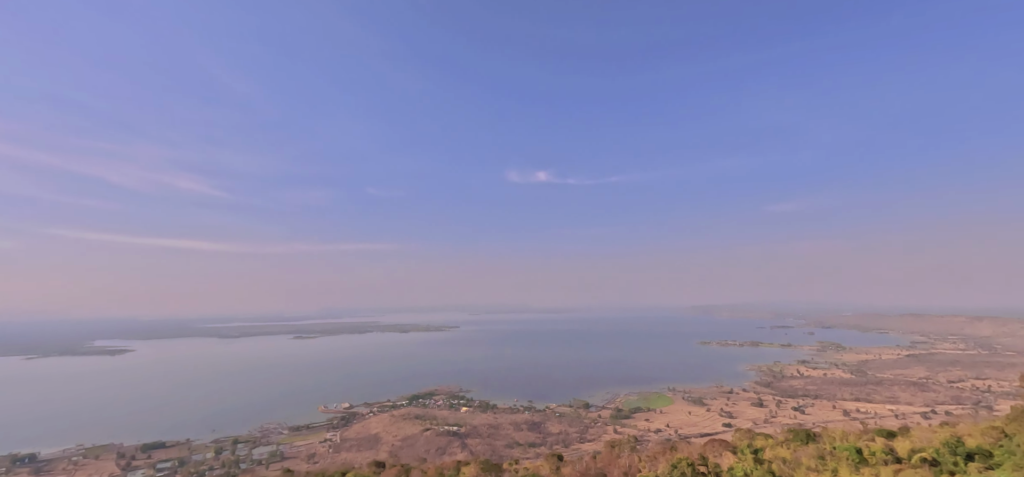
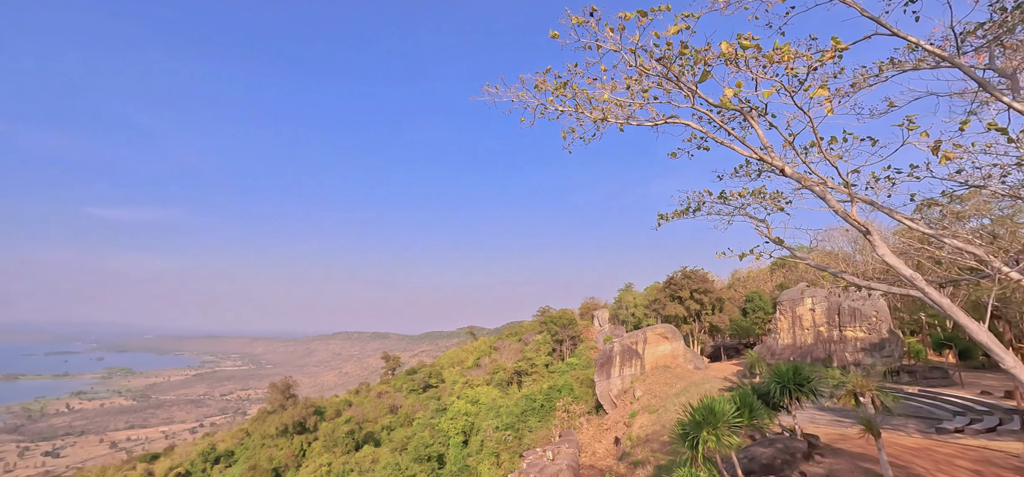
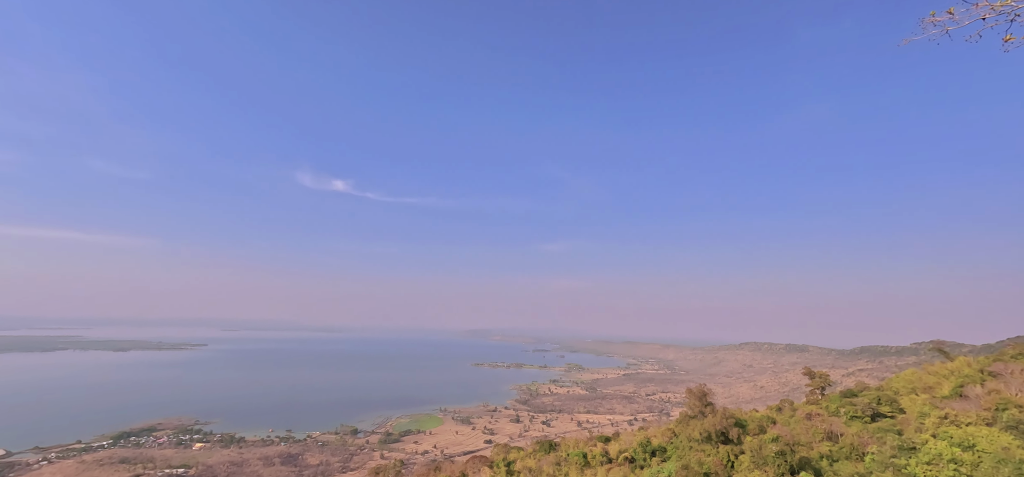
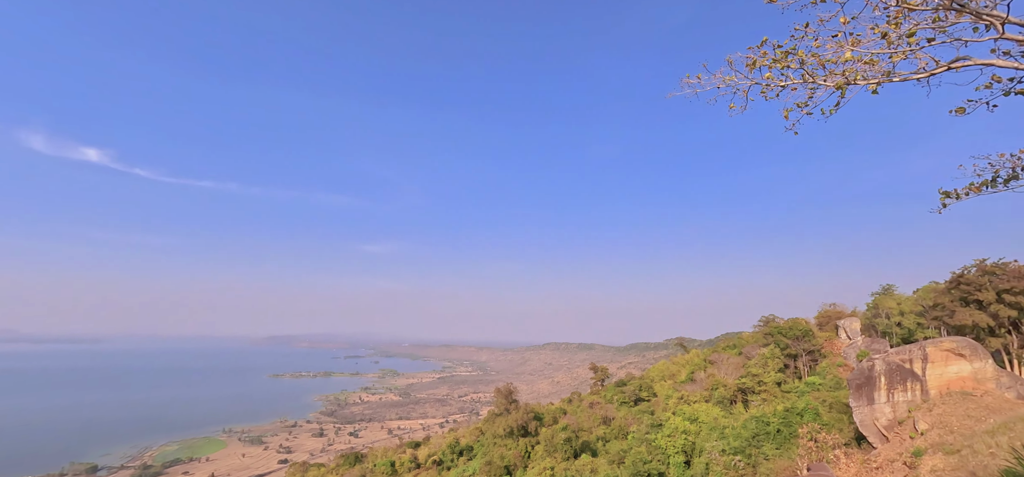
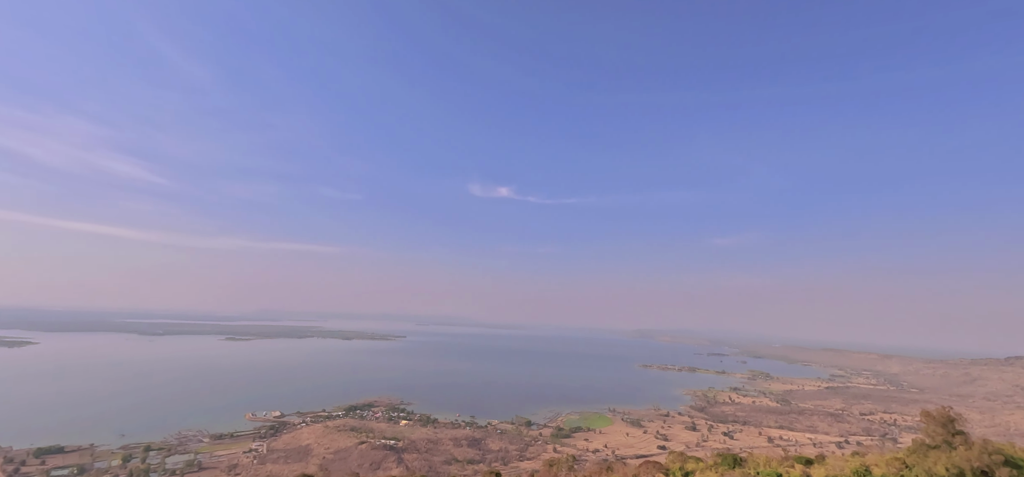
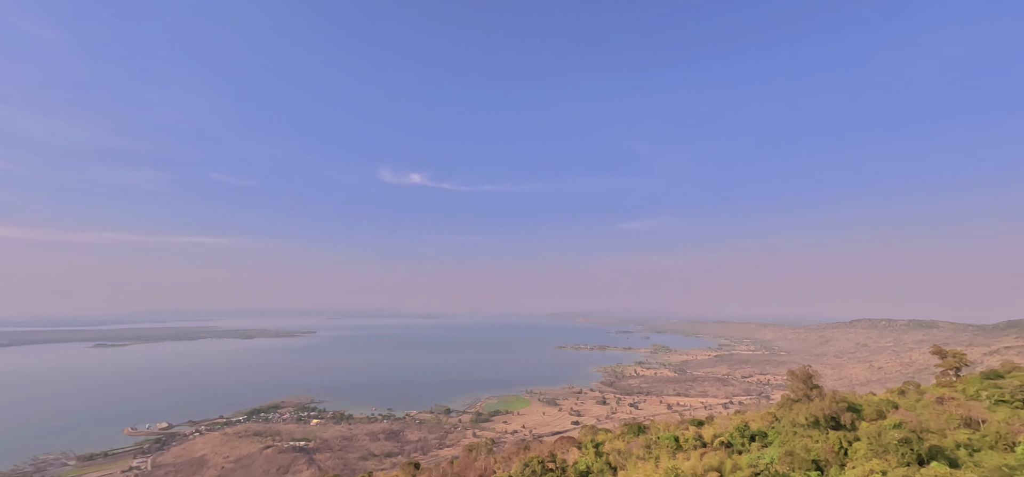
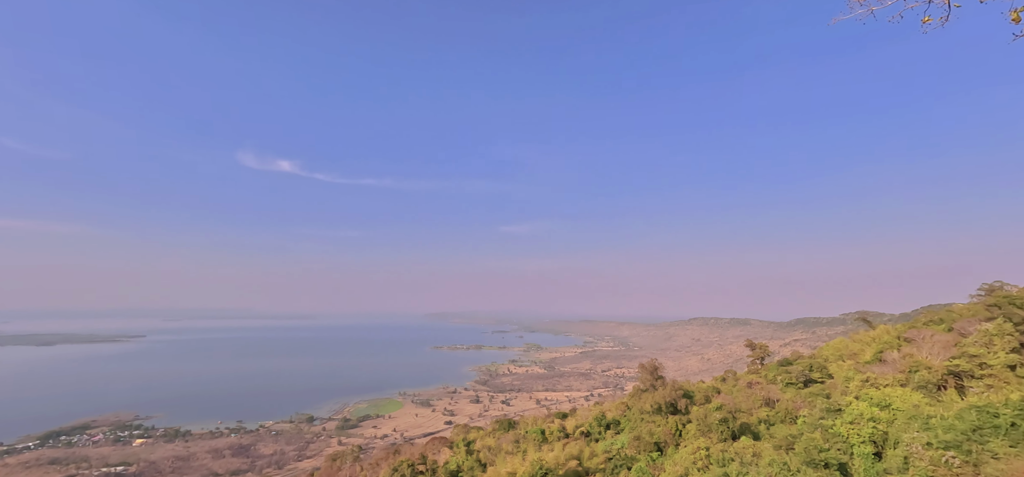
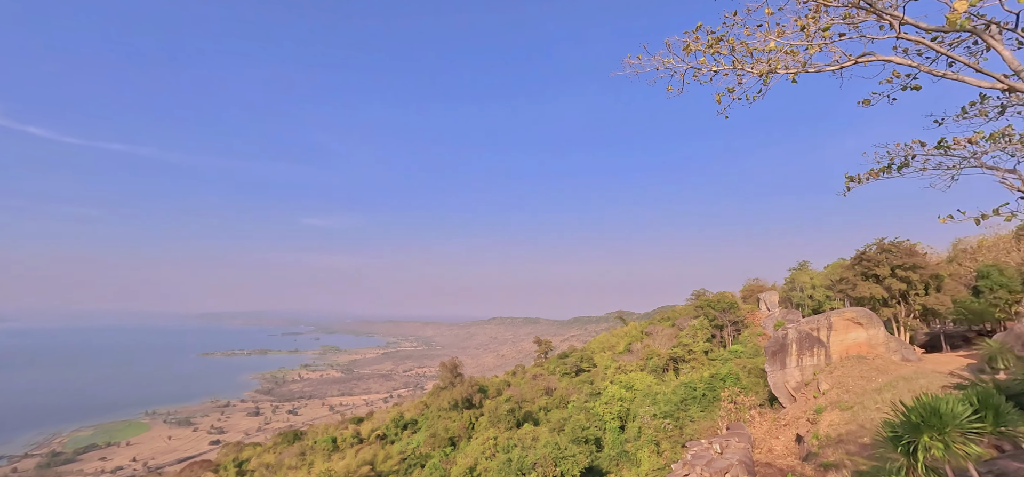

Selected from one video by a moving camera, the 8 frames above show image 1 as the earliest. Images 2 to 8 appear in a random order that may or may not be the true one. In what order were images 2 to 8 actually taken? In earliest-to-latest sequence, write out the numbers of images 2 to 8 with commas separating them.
6, 7, 8, 2, 4, 3, 5
